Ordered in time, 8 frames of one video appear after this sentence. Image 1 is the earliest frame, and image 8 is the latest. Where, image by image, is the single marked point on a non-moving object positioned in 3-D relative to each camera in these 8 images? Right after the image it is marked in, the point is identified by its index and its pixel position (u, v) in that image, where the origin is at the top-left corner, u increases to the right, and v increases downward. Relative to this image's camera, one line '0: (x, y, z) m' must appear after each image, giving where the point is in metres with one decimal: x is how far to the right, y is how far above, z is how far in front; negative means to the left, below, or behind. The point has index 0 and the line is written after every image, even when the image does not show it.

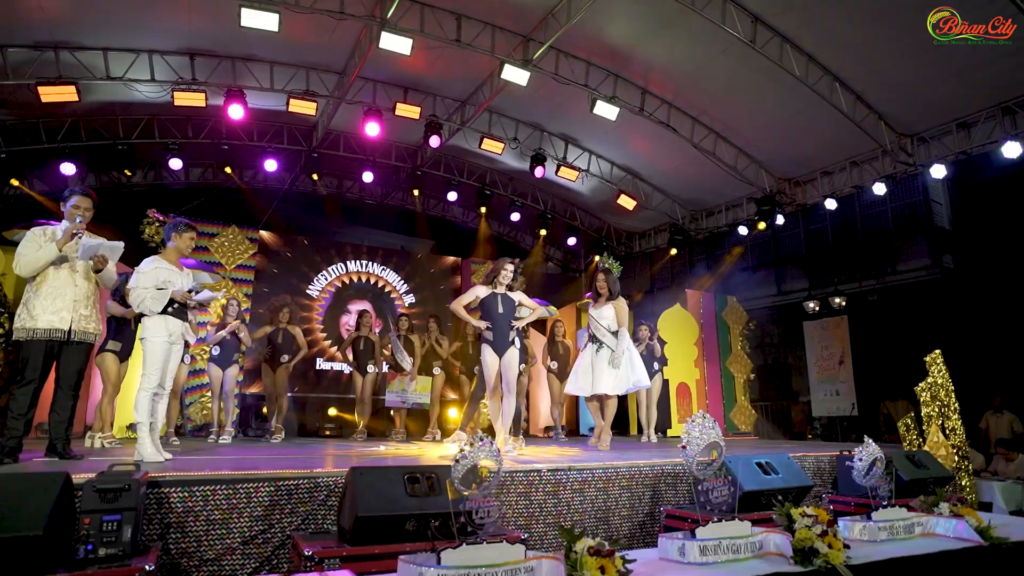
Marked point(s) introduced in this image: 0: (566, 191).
0: (+1.1, +2.0, +12.6) m
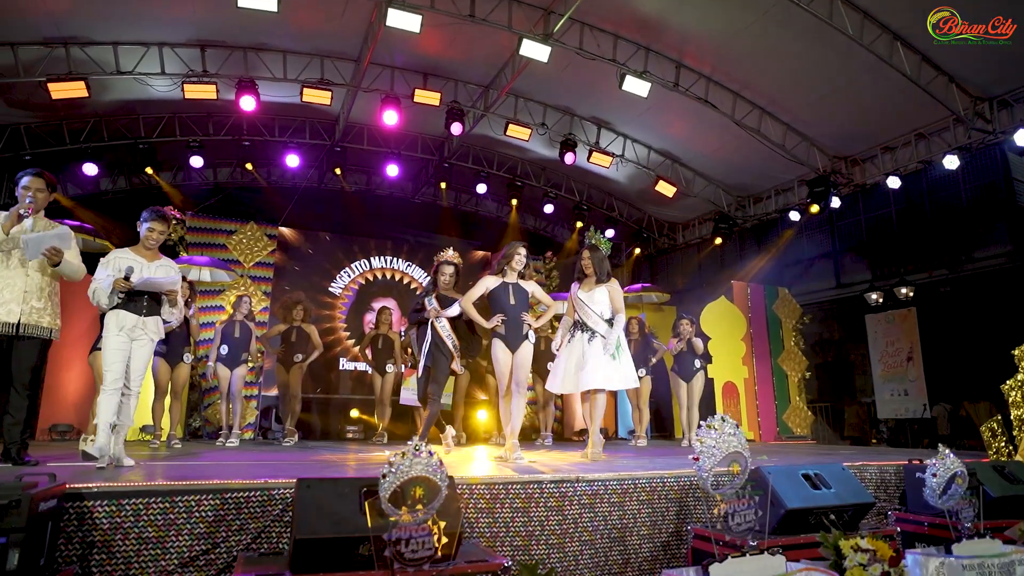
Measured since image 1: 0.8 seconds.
0: (+1.7, +2.1, +11.9) m
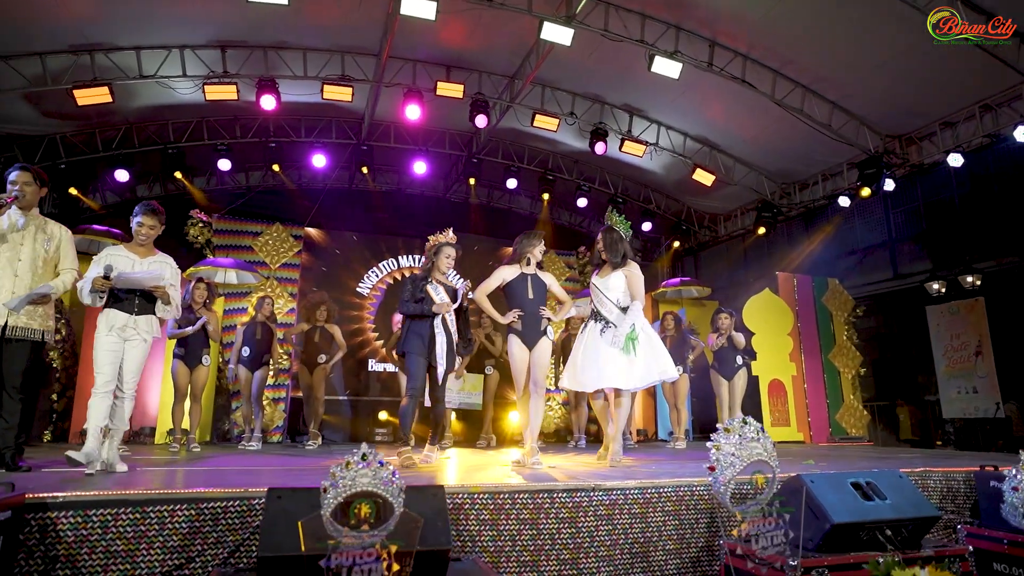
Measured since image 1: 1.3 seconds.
0: (+2.3, +2.2, +11.5) m
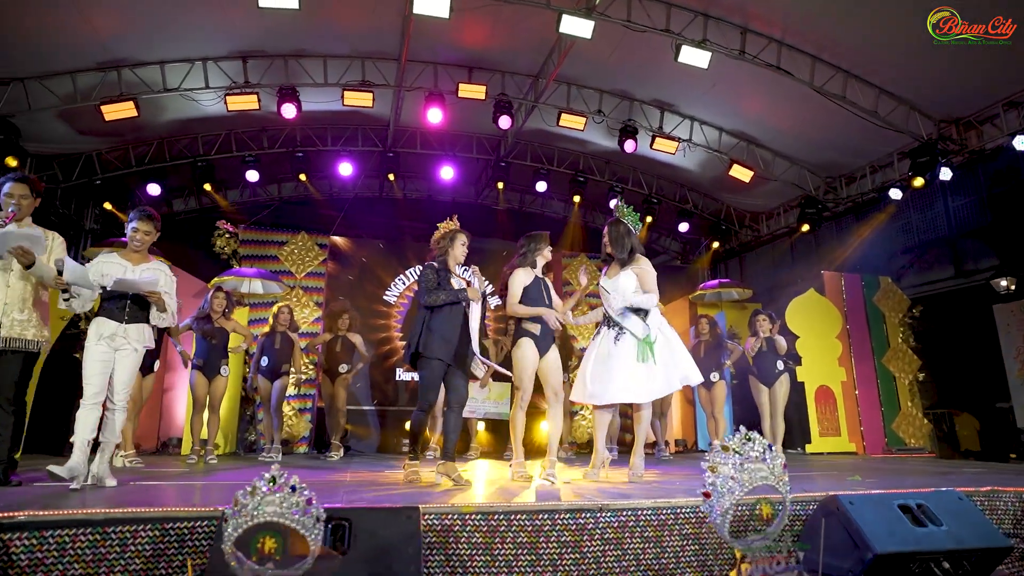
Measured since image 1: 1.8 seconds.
0: (+2.8, +2.1, +11.0) m
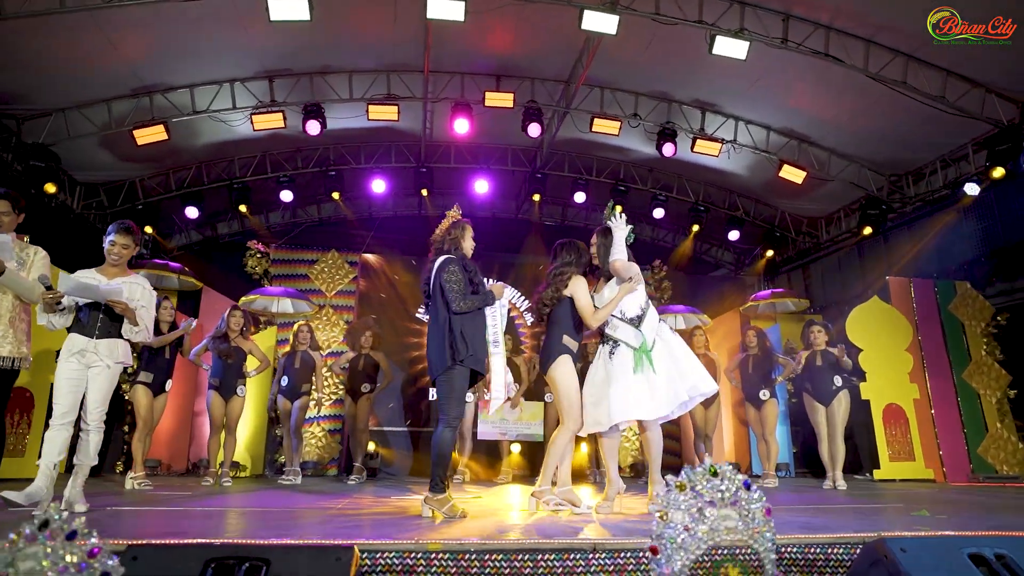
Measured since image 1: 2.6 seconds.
0: (+3.4, +1.9, +10.4) m
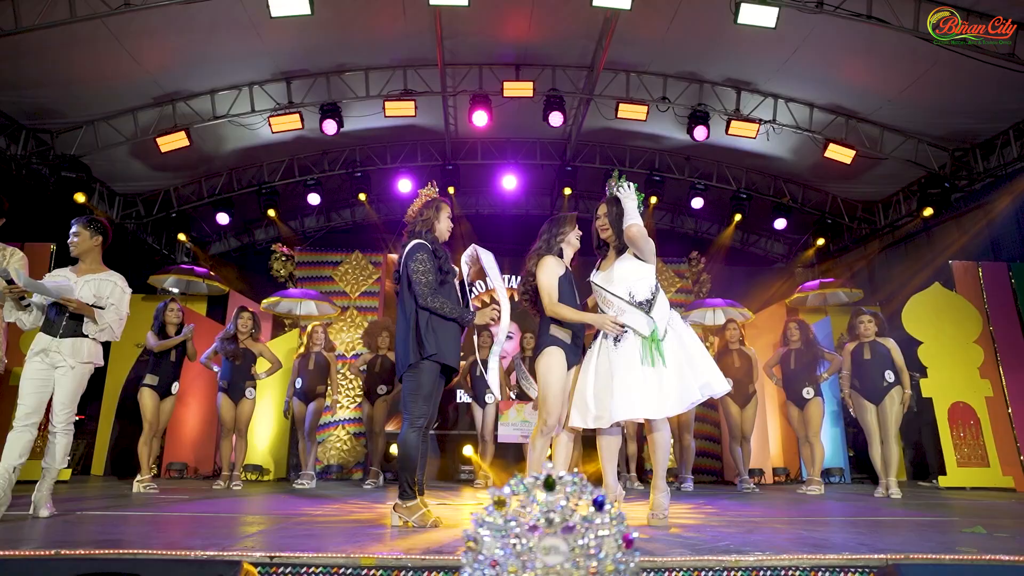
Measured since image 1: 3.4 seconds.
0: (+3.9, +2.1, +9.7) m
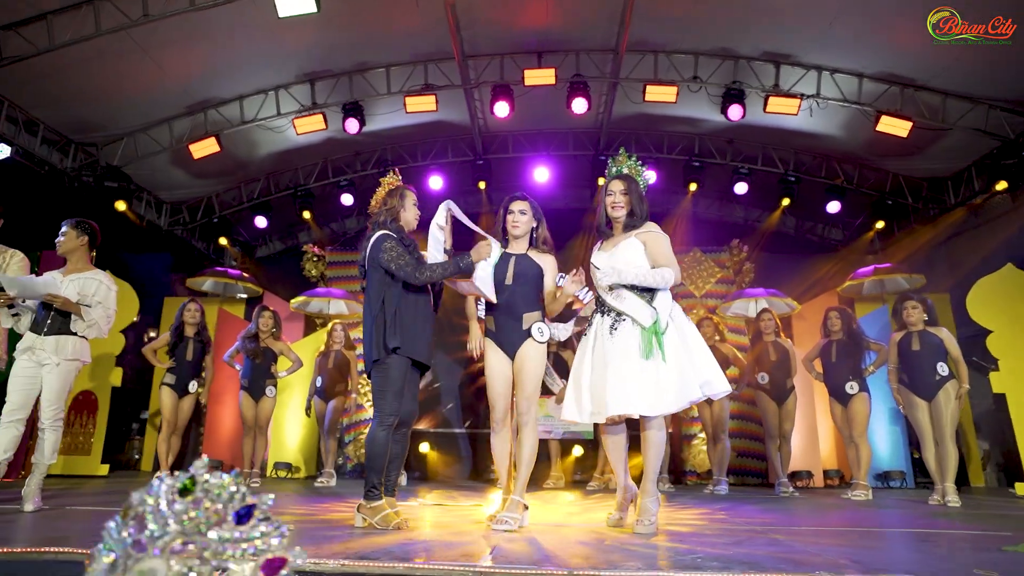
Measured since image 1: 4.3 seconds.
0: (+4.3, +2.2, +9.0) m
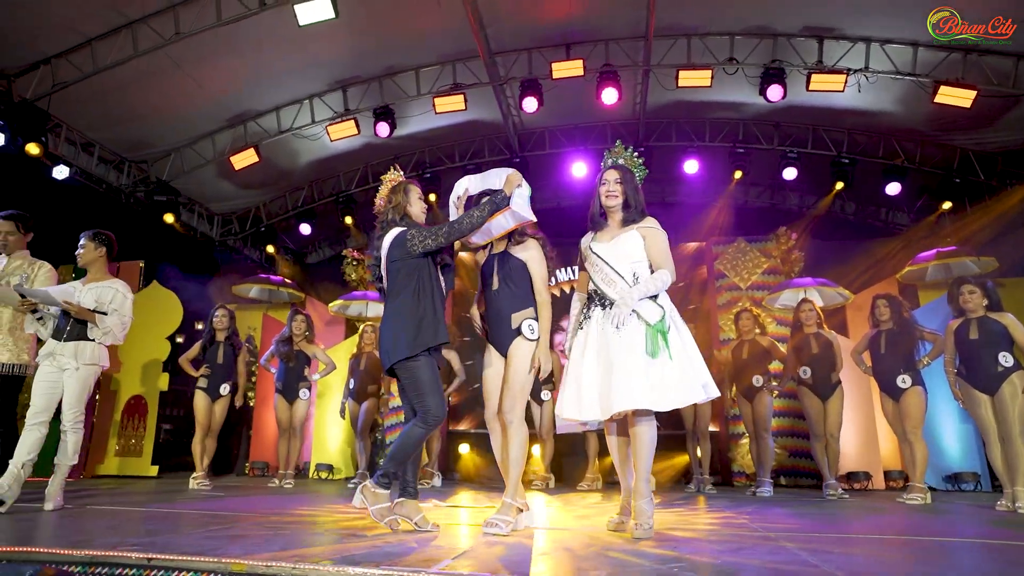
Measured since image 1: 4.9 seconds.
0: (+4.8, +2.4, +8.5) m
